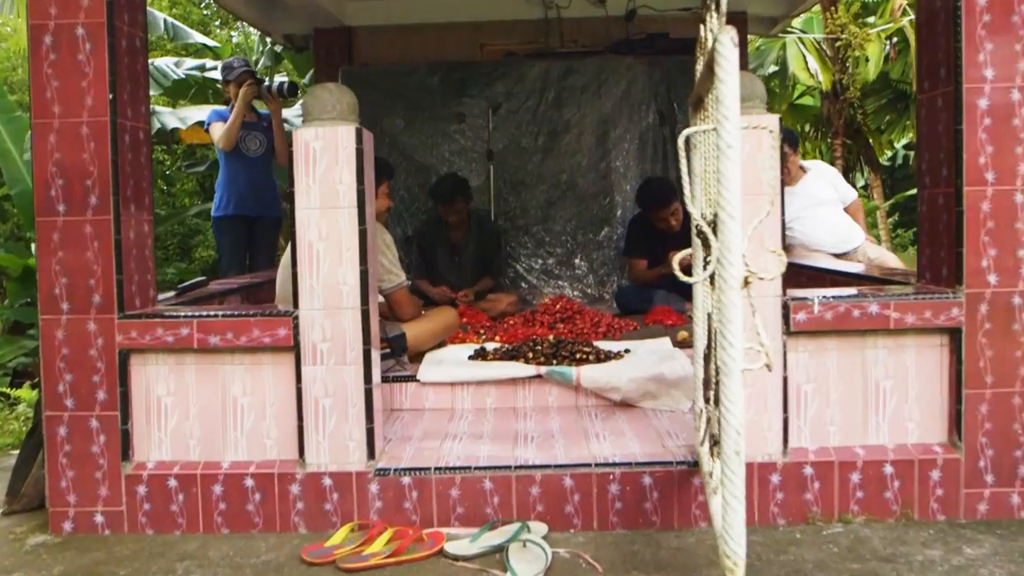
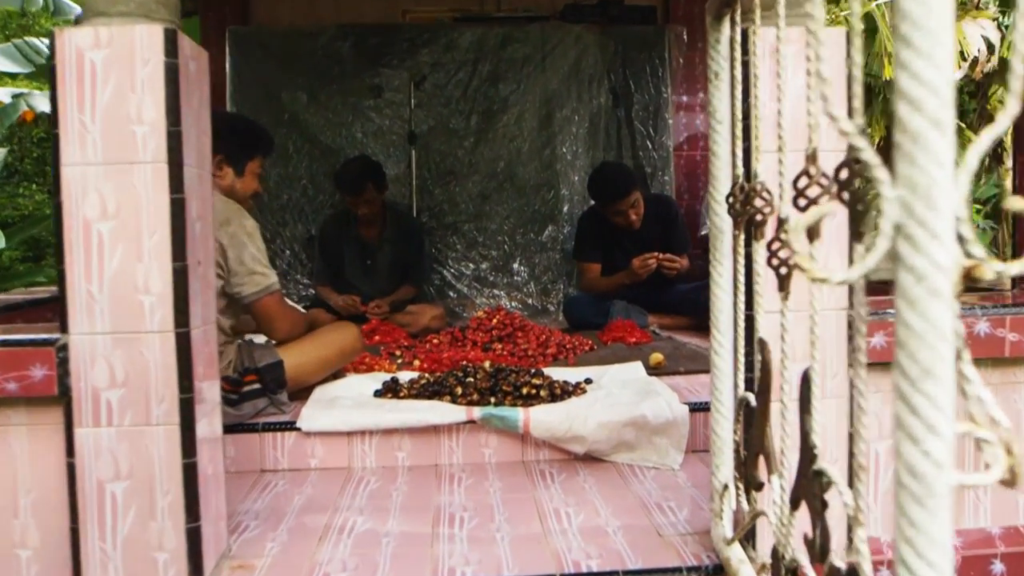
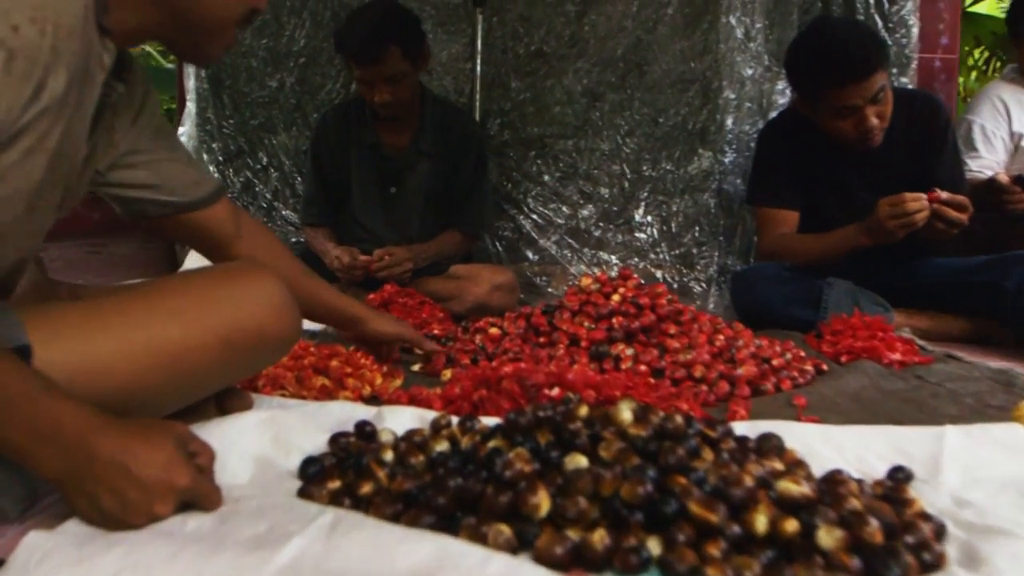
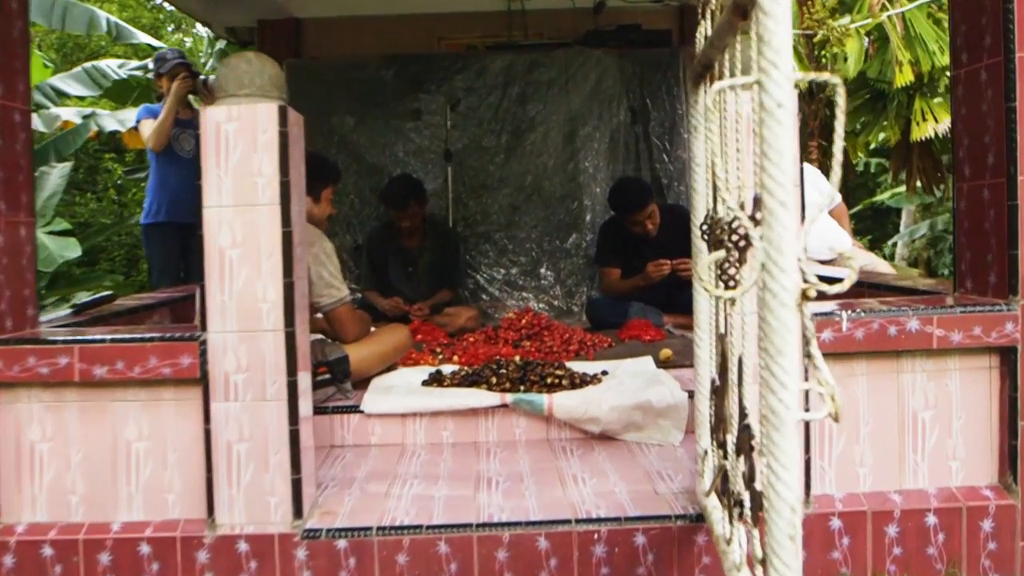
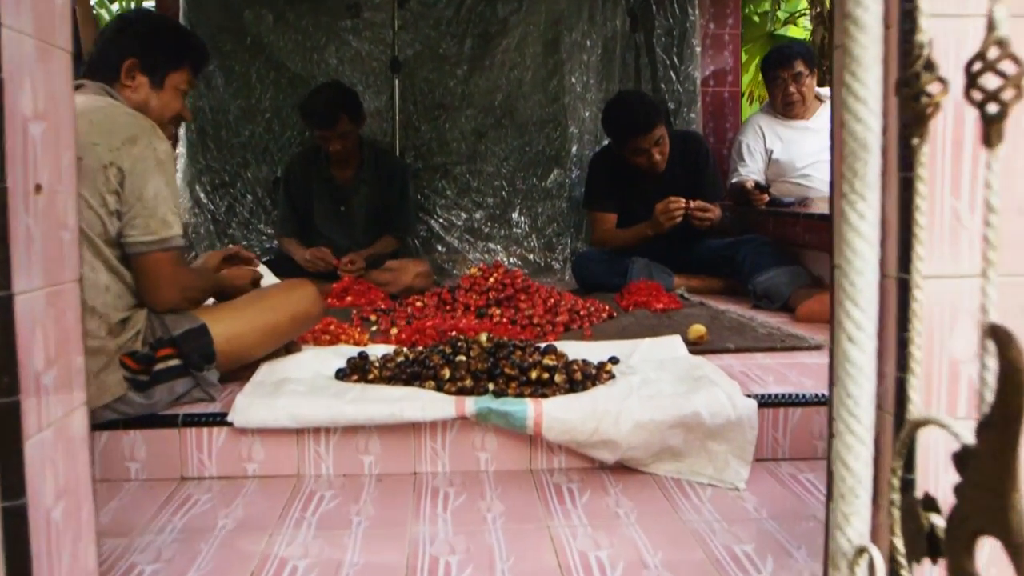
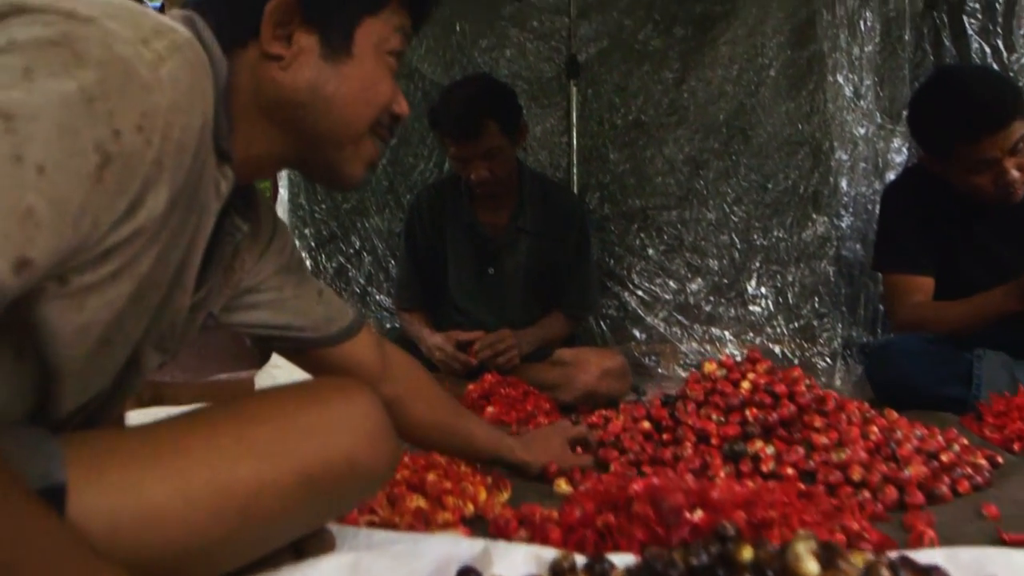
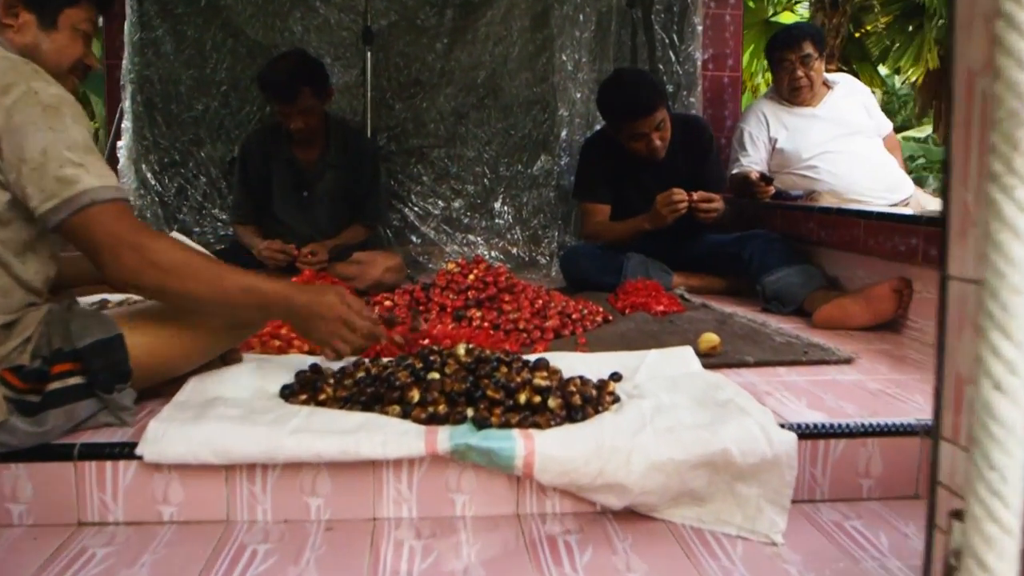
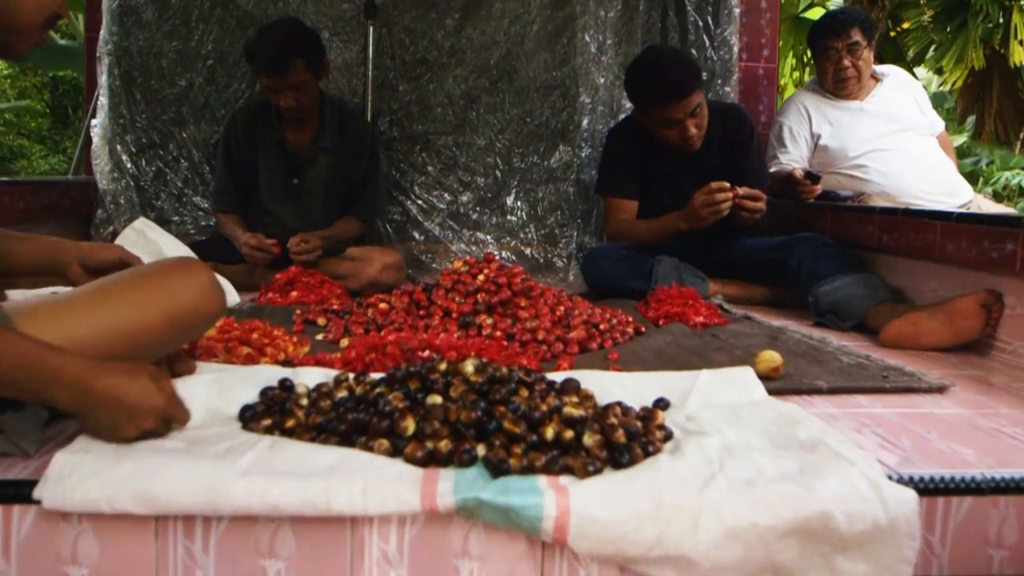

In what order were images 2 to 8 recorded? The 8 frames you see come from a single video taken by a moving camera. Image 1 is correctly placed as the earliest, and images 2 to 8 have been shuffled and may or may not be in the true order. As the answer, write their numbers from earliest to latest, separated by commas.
4, 2, 5, 7, 8, 3, 6
